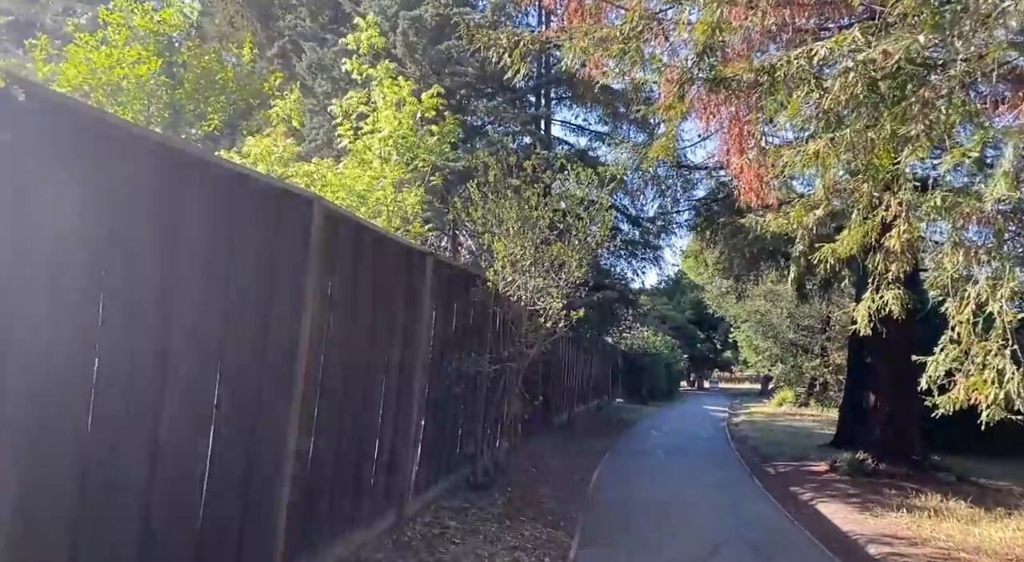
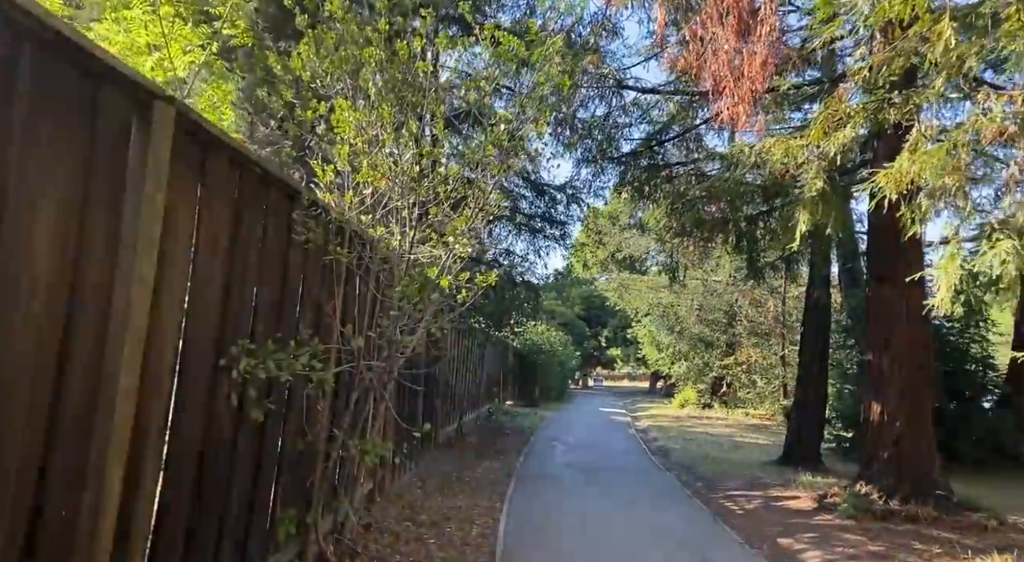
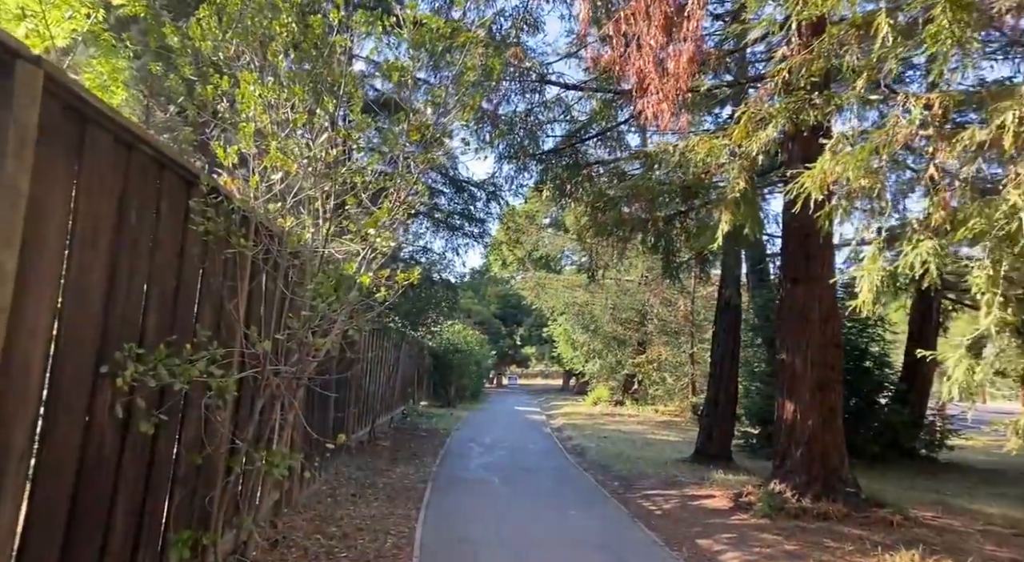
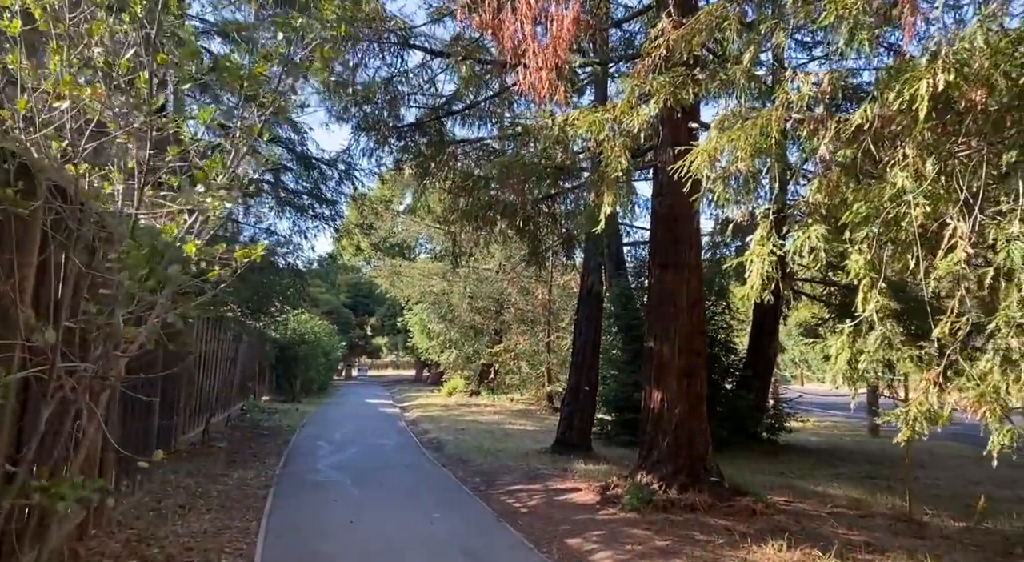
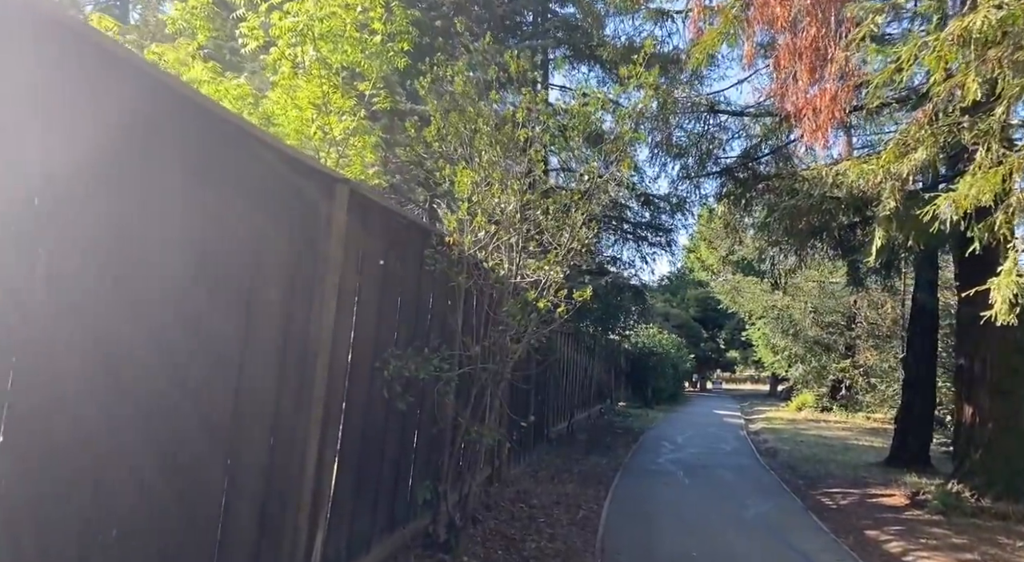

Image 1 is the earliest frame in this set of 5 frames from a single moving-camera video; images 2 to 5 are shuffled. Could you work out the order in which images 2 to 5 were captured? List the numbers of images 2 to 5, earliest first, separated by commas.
5, 2, 3, 4
